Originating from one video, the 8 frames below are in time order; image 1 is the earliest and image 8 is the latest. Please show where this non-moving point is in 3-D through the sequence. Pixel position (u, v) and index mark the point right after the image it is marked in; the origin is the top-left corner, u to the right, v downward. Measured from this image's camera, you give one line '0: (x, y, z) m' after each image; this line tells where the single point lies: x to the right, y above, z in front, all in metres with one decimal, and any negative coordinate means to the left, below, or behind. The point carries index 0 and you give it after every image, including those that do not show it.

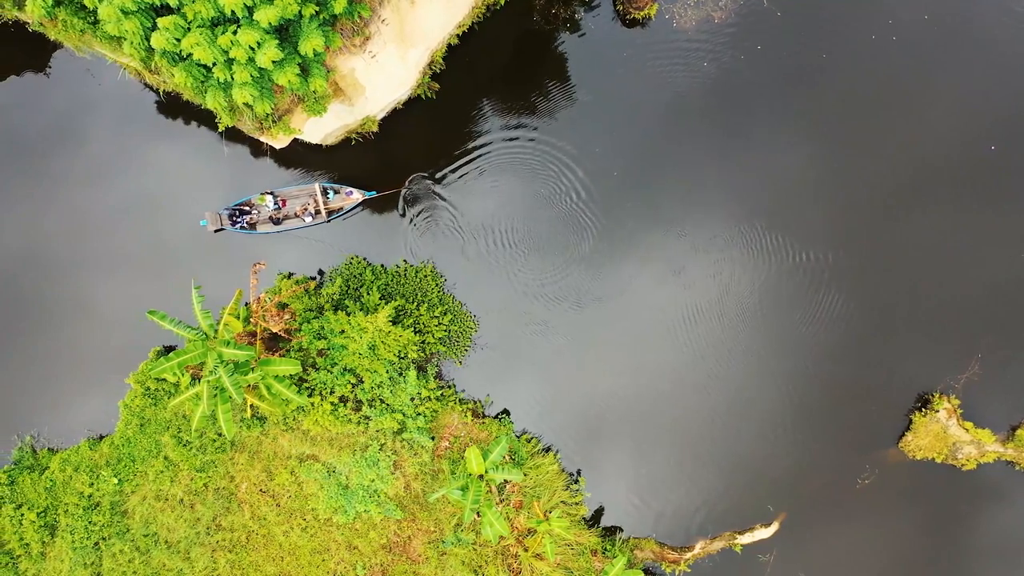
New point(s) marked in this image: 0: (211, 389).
0: (-5.8, -1.9, +10.2) m
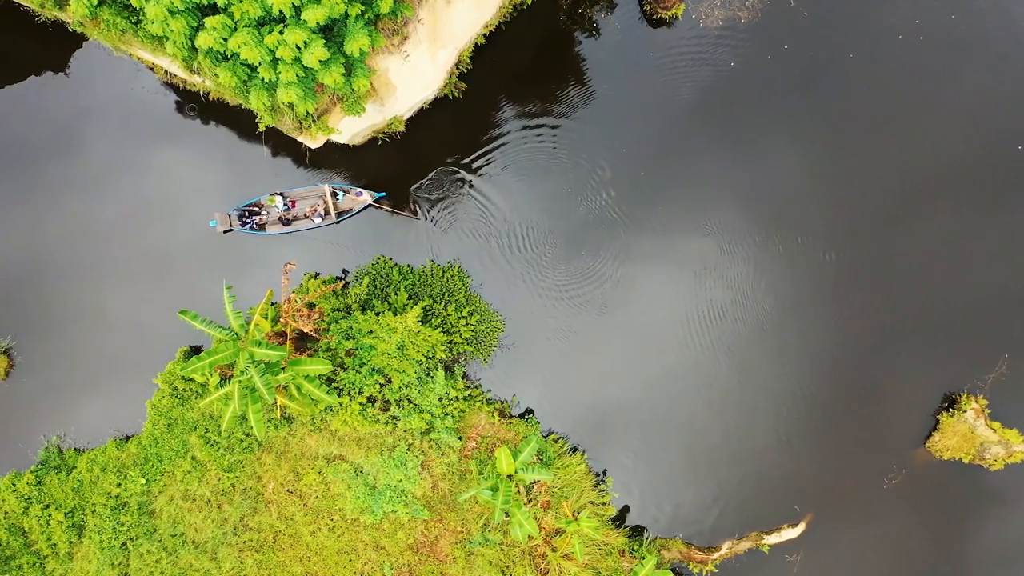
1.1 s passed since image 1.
0: (-5.2, -1.9, +10.2) m
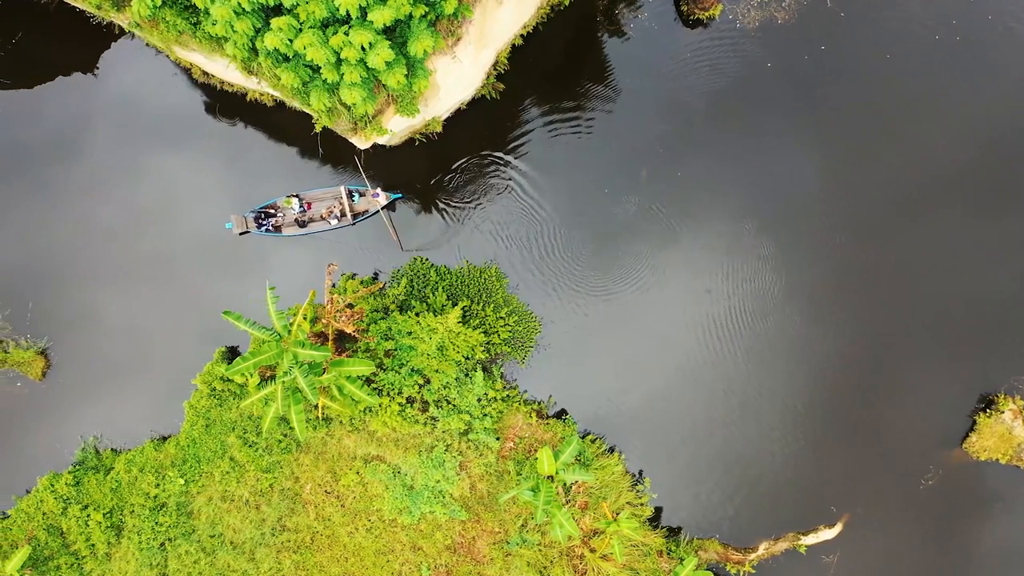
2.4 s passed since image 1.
0: (-4.3, -1.9, +10.2) m
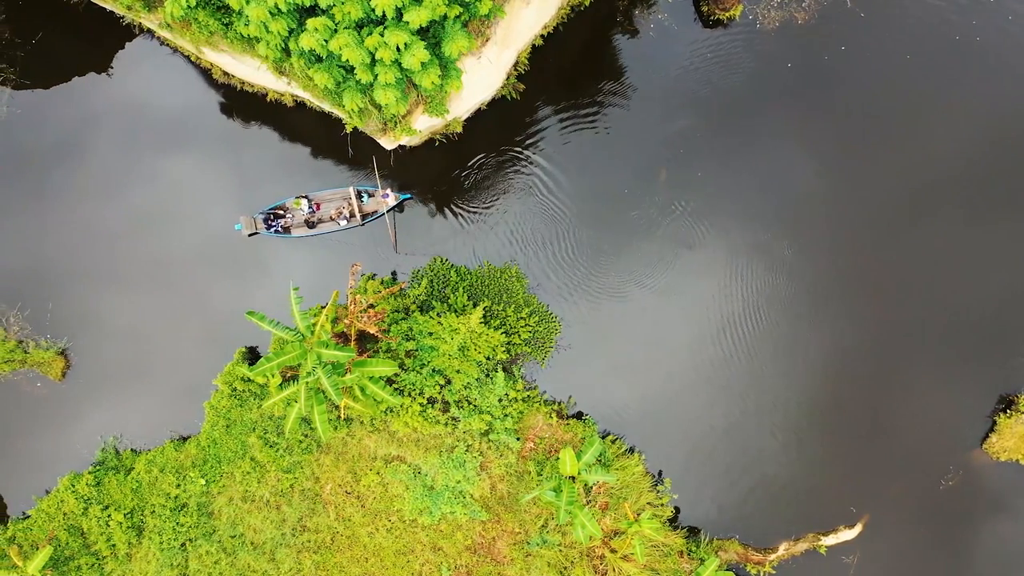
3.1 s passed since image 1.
0: (-3.9, -2.0, +10.2) m
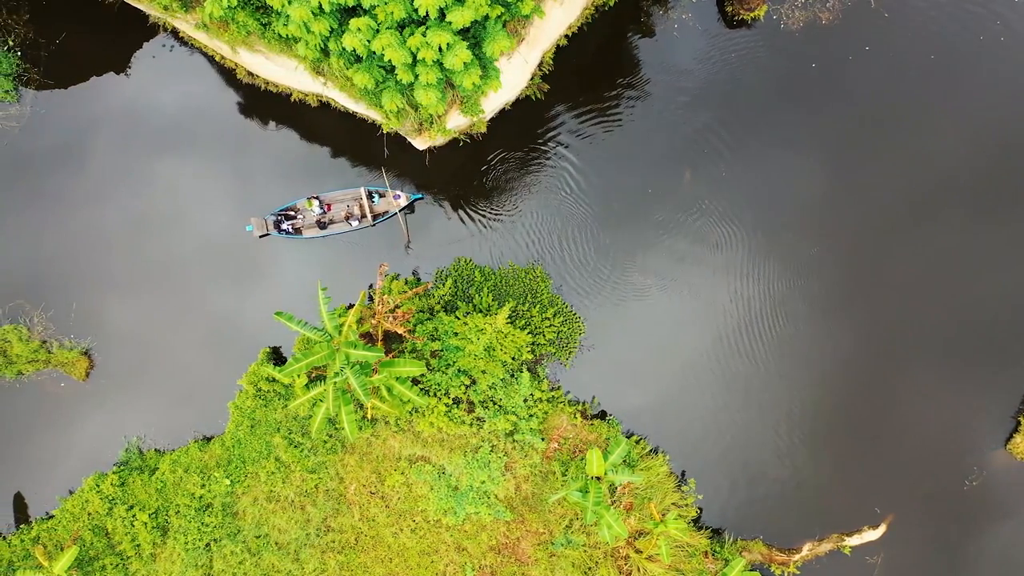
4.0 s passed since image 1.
0: (-3.4, -2.0, +10.2) m
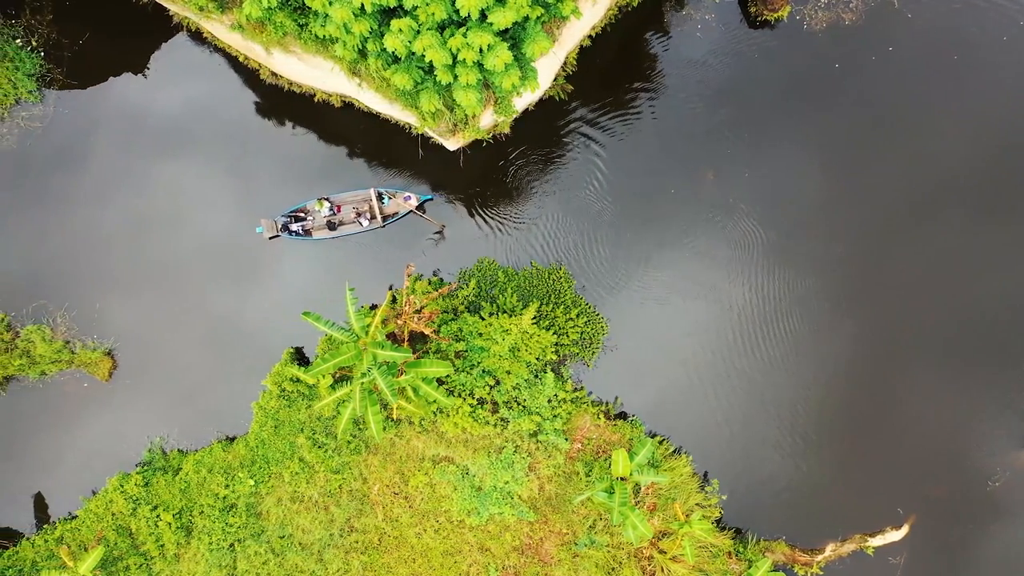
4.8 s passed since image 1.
0: (-2.9, -2.0, +10.2) m
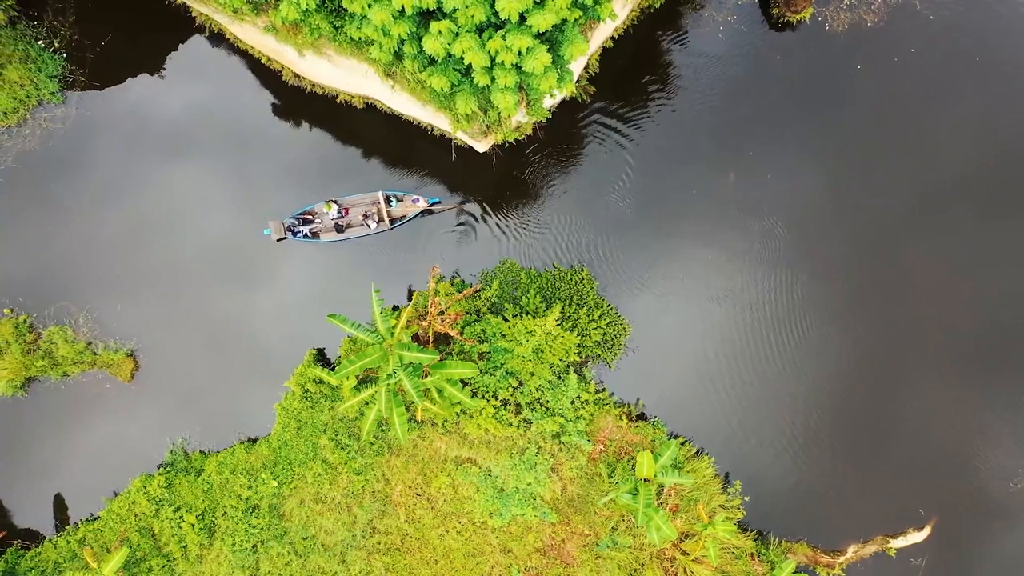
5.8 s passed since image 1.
0: (-2.4, -2.0, +10.2) m
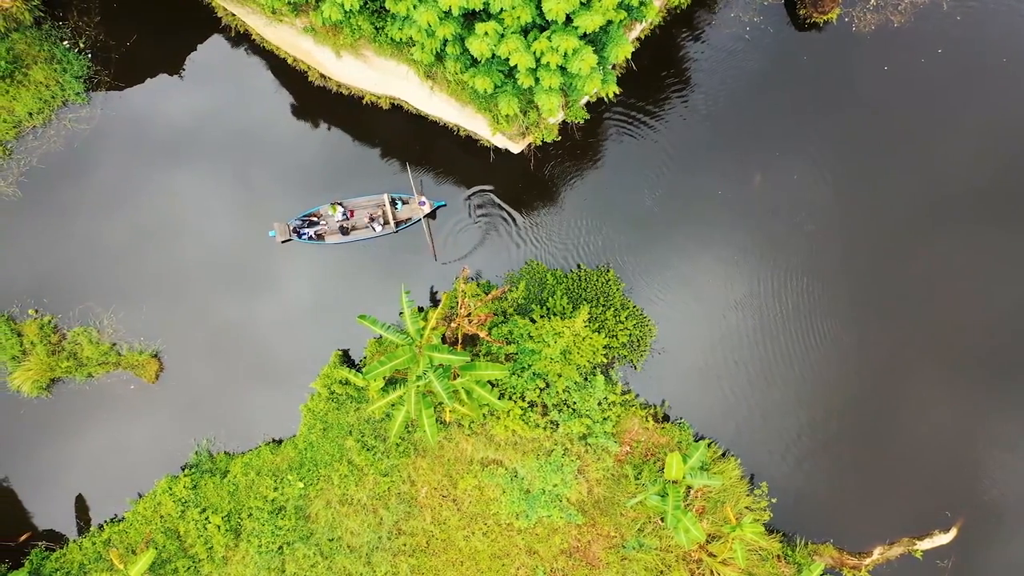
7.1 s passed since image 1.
0: (-1.8, -2.0, +10.2) m
